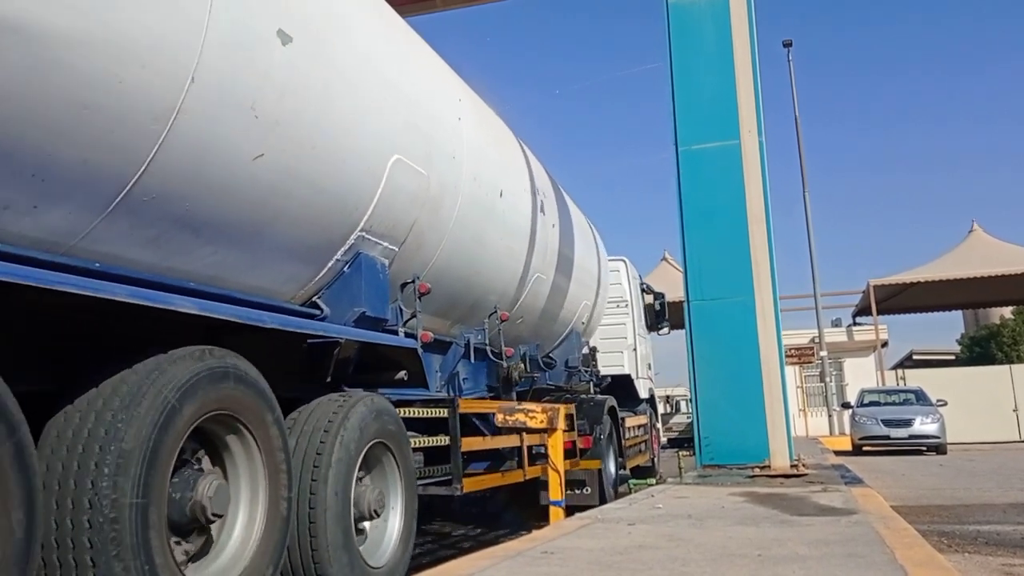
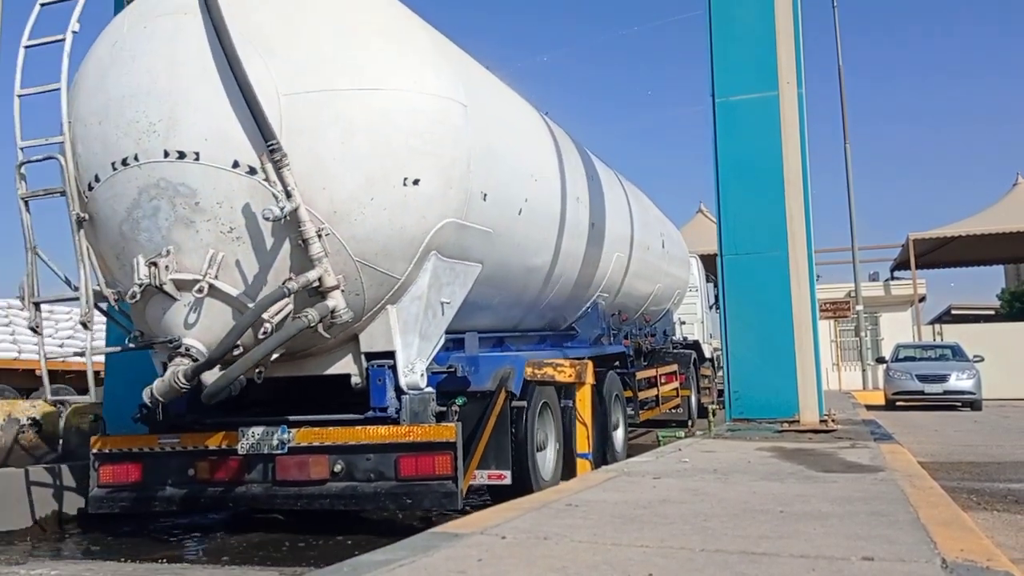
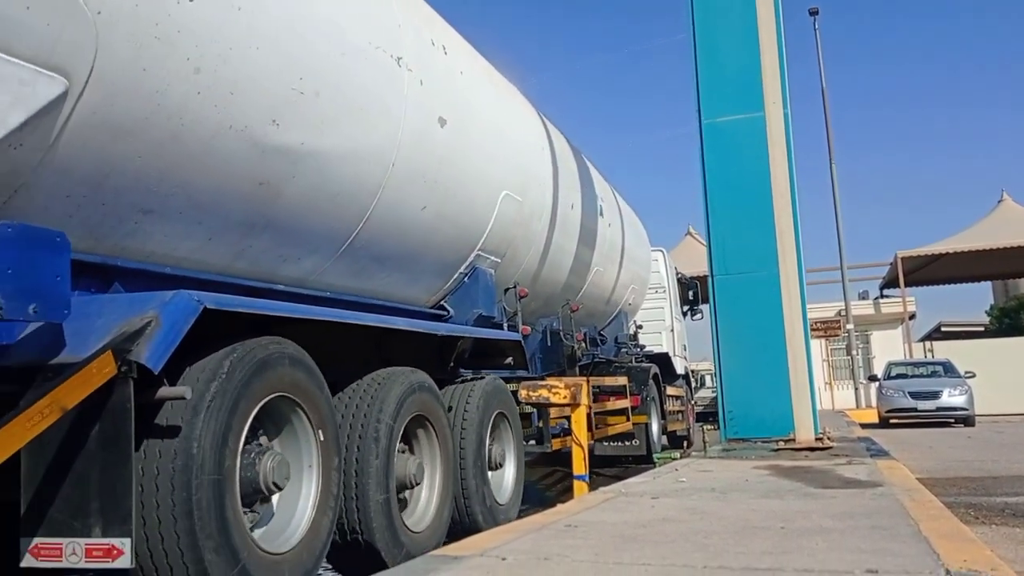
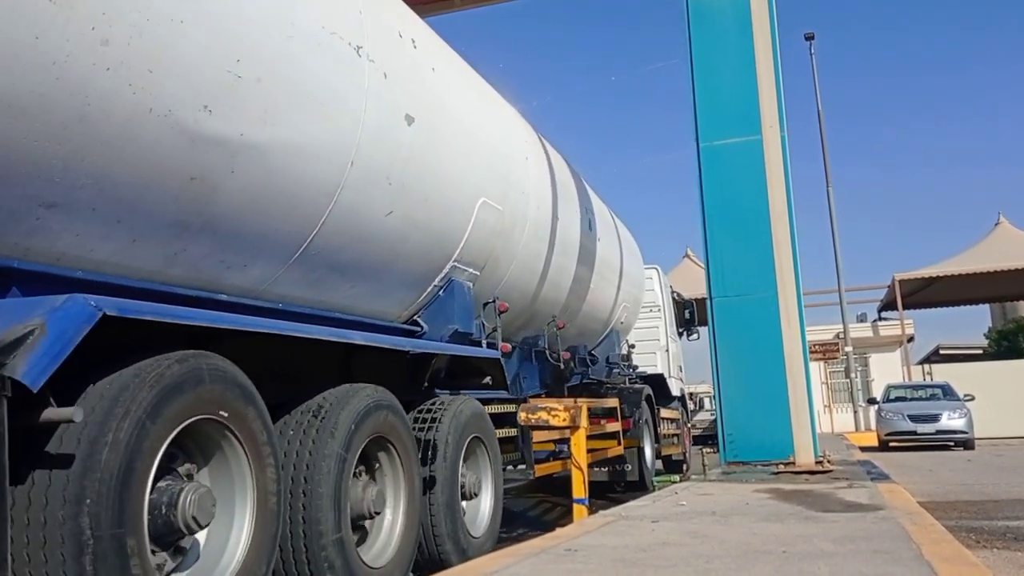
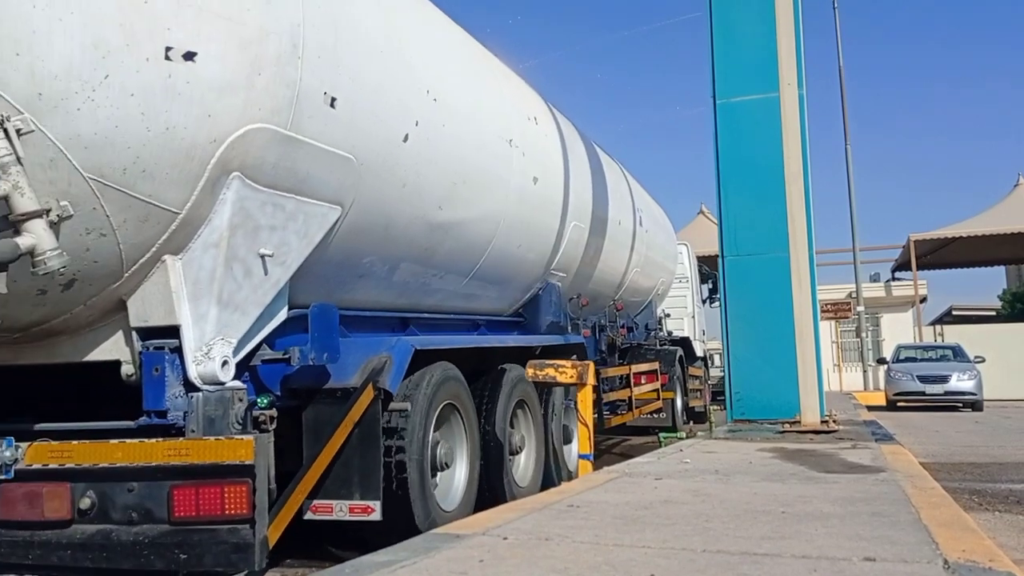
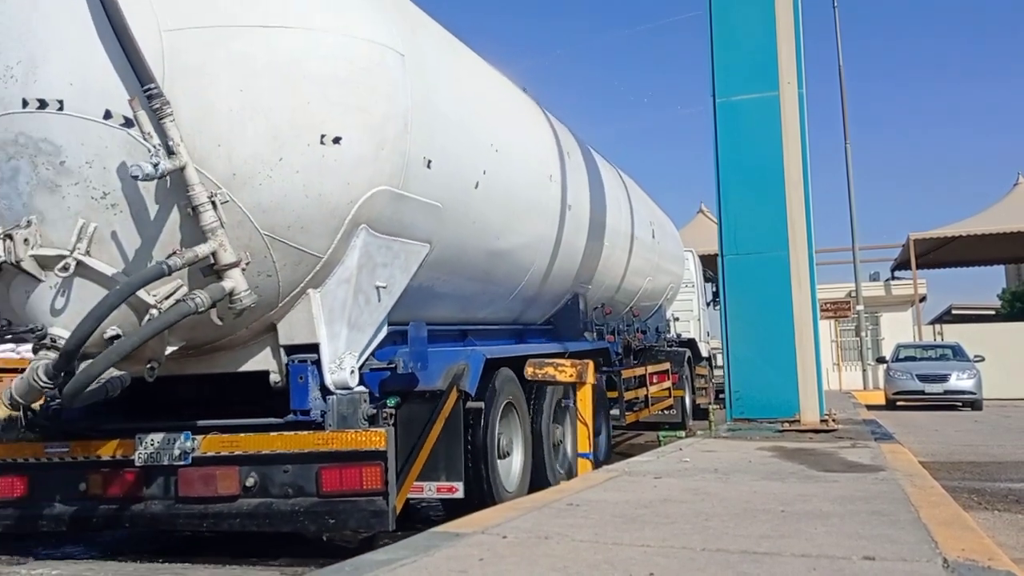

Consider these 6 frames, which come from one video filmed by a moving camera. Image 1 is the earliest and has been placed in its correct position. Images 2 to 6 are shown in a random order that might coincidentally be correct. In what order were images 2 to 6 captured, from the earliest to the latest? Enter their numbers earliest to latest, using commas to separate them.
4, 3, 5, 6, 2
